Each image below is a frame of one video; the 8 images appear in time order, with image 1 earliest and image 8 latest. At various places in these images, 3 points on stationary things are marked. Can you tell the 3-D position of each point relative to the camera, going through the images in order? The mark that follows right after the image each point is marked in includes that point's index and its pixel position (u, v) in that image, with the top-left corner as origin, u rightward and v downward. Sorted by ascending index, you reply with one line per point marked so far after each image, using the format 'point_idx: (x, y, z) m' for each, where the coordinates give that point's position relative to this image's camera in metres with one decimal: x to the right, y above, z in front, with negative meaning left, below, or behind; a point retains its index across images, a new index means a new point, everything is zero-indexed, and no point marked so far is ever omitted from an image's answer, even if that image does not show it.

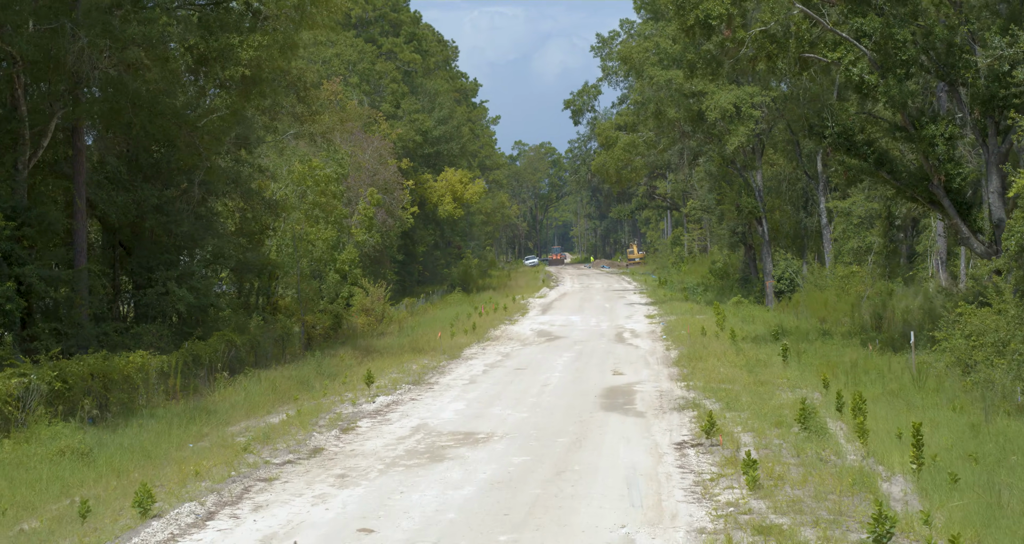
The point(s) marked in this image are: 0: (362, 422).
0: (-1.9, -1.9, +14.0) m
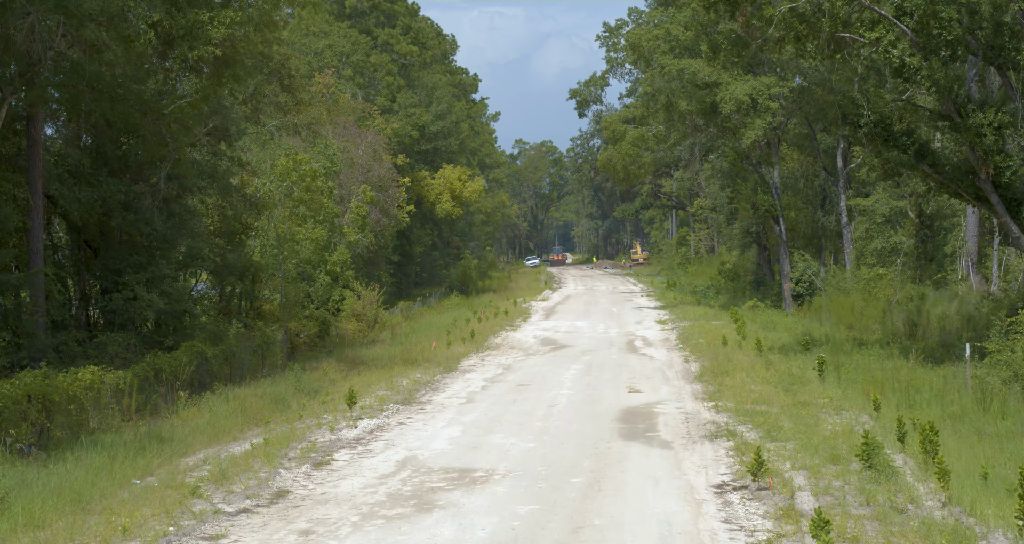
0: (-1.9, -2.0, +11.9) m
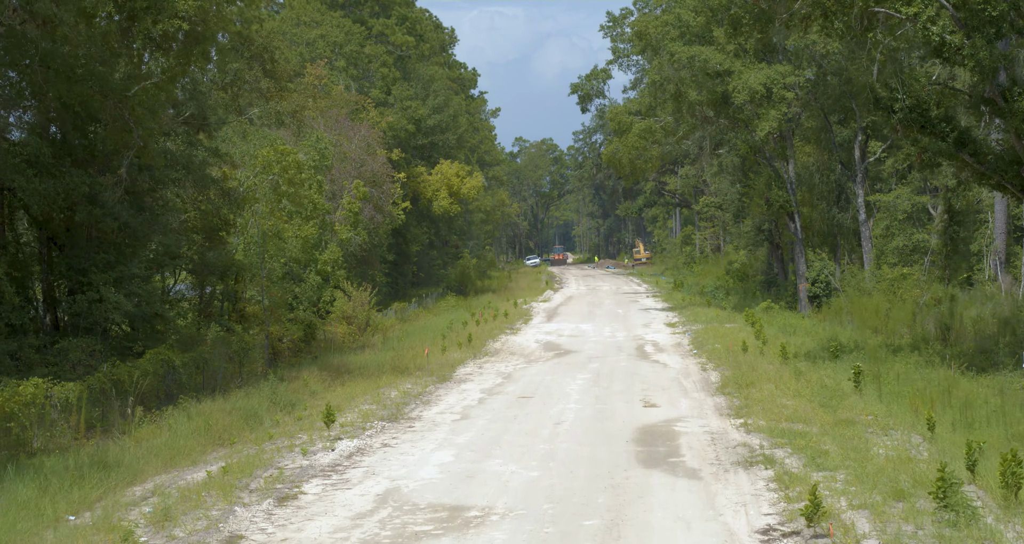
0: (-1.9, -2.0, +10.1) m
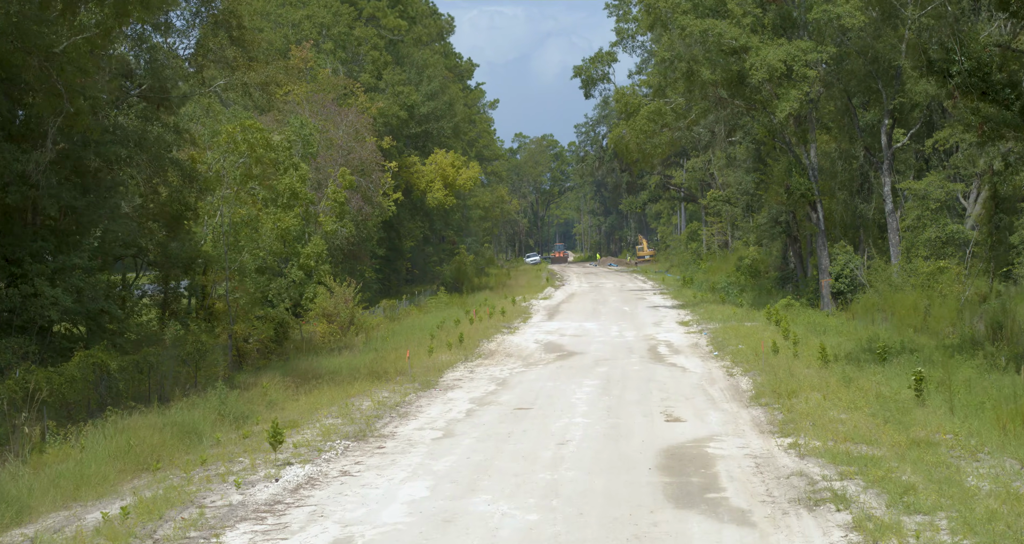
0: (-2.0, -1.8, +7.7) m
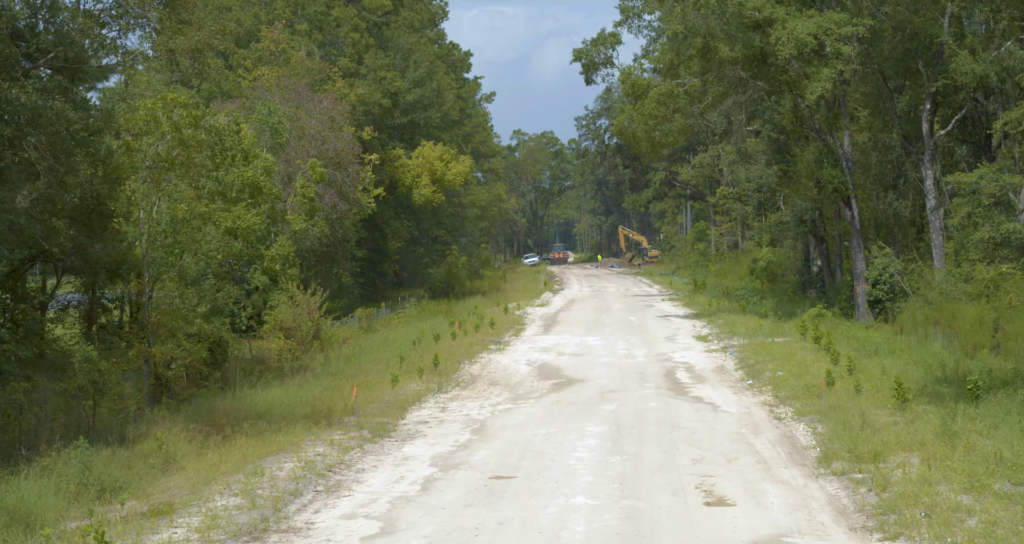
0: (-2.2, -2.0, +4.1) m
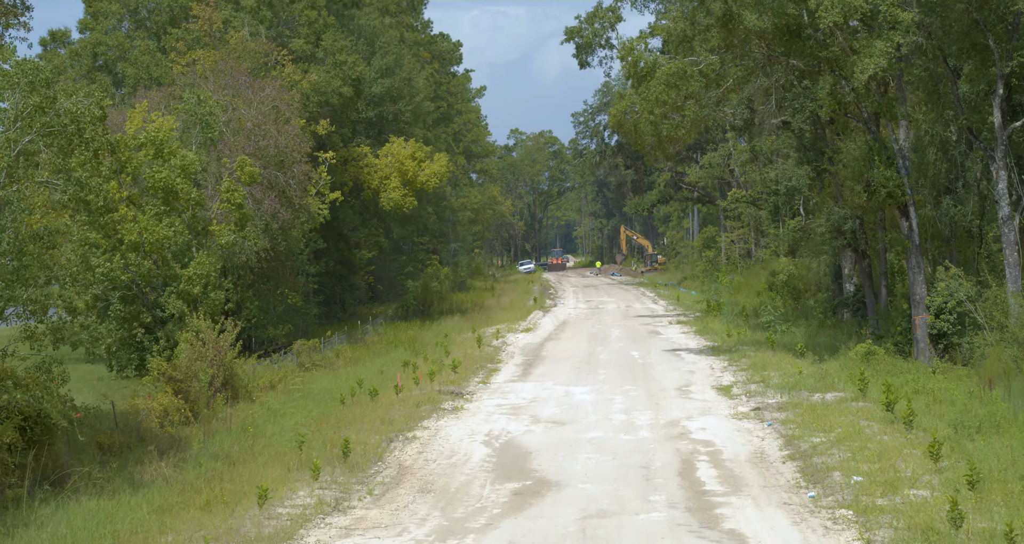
0: (-2.8, -2.4, -1.0) m
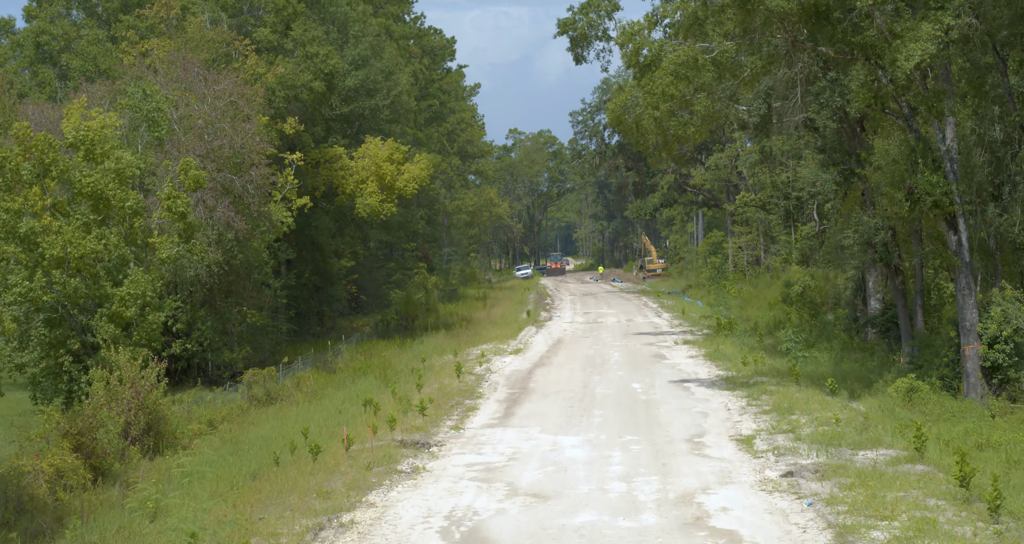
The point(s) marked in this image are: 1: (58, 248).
0: (-3.1, -2.8, -3.9) m
1: (-7.6, +0.4, +18.2) m
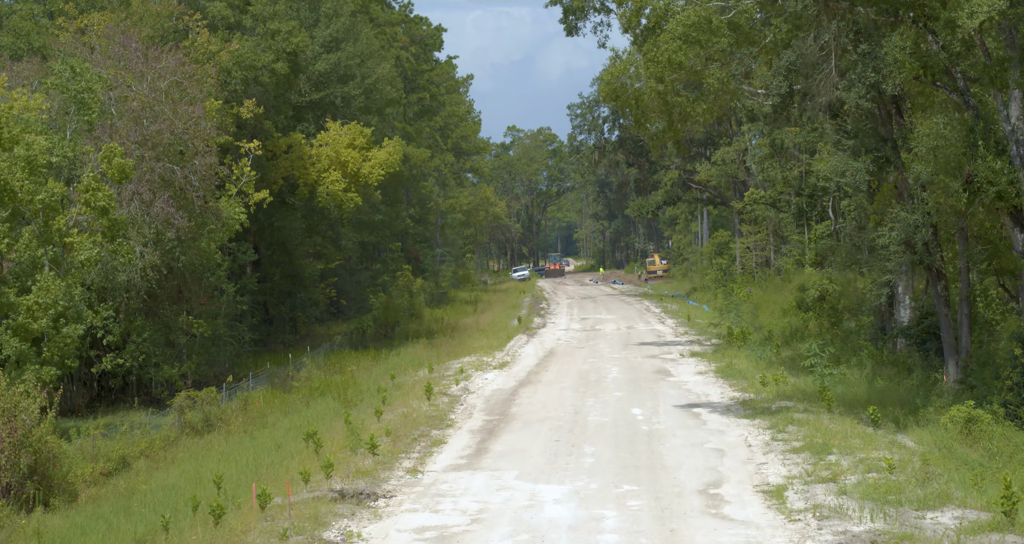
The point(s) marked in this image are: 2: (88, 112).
0: (-3.5, -2.8, -6.9) m
1: (-8.0, +0.3, +15.3) m
2: (-7.3, +2.7, +18.3) m
